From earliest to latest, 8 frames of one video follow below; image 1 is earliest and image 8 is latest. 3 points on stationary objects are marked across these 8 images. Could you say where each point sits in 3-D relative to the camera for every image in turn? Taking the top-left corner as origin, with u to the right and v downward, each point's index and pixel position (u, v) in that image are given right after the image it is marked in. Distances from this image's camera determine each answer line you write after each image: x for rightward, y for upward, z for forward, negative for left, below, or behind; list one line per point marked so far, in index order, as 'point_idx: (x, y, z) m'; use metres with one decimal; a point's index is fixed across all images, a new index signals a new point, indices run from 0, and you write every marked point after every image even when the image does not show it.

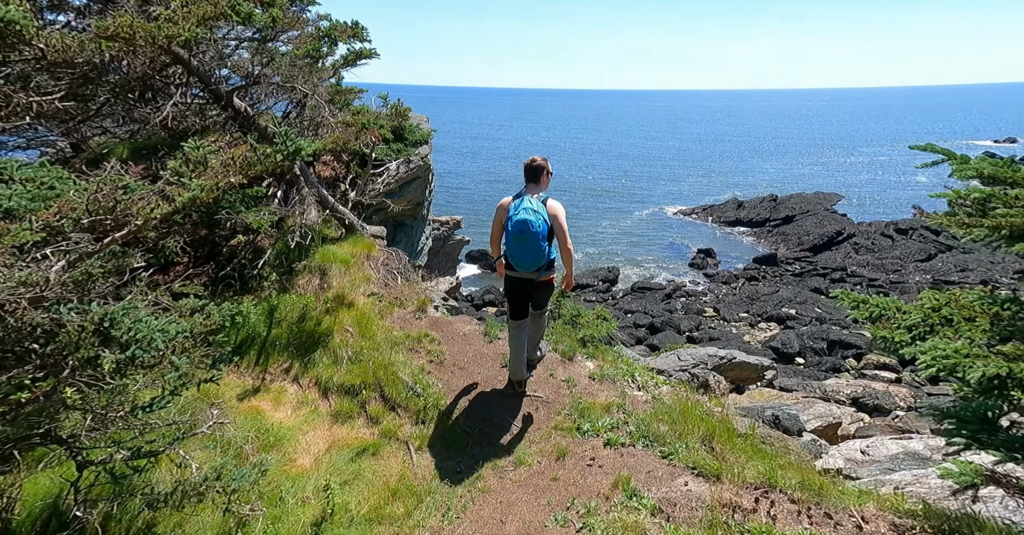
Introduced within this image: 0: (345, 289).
0: (-2.0, -0.3, +7.1) m
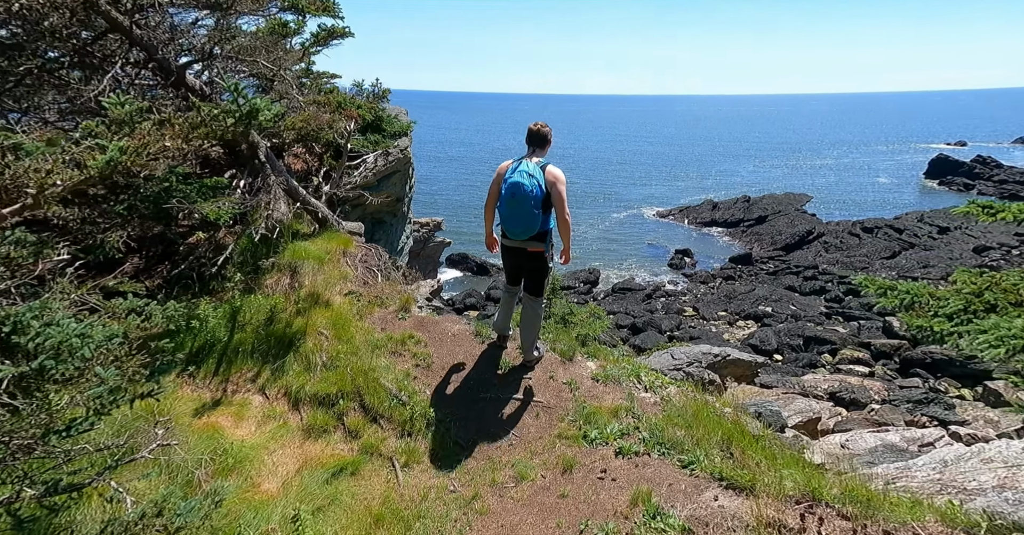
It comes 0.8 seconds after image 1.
0: (-2.0, -0.2, +6.4) m
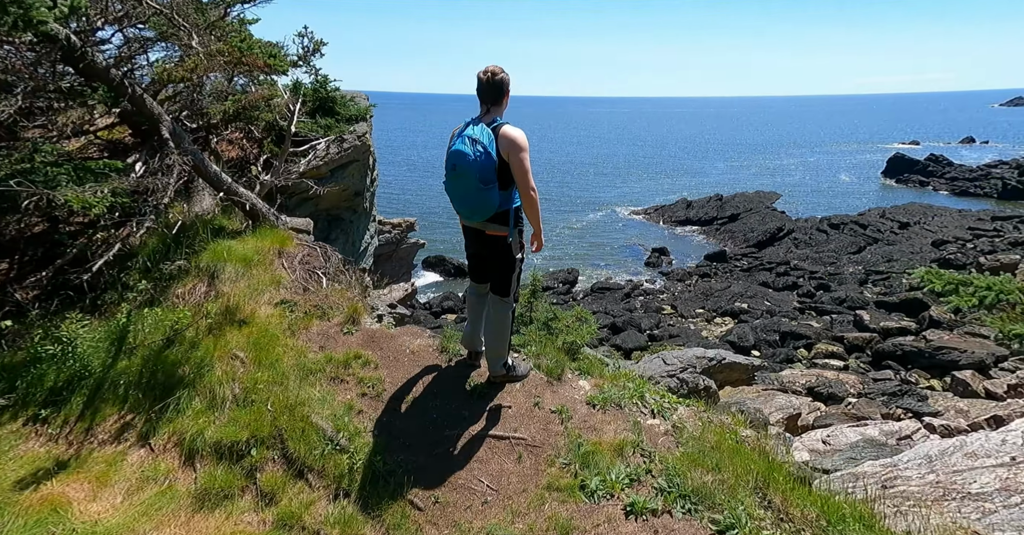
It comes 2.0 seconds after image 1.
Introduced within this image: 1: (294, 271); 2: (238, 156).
0: (-2.3, -0.3, +5.1) m
1: (-2.2, 0.0, +6.0) m
2: (-3.6, +1.4, +8.0) m
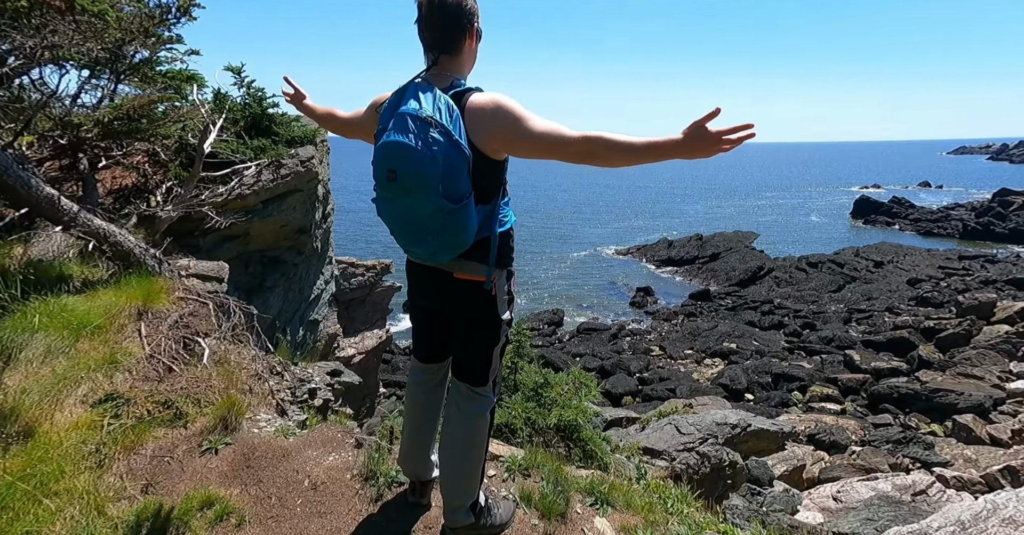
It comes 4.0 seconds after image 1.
0: (-2.4, -0.6, +3.0) m
1: (-2.3, -0.5, +3.9) m
2: (-3.9, +0.8, +6.1) m
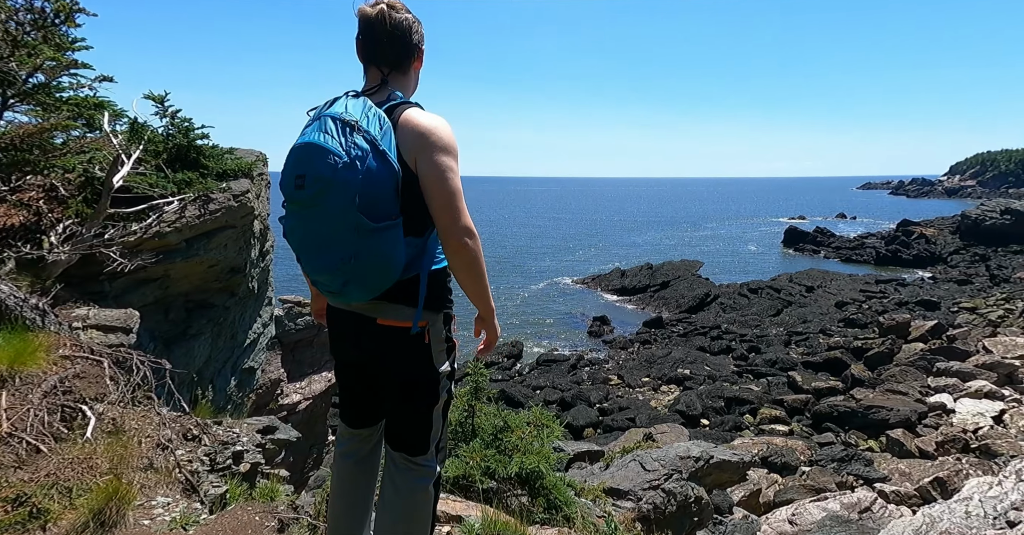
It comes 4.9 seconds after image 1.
0: (-2.6, -0.9, +2.3) m
1: (-2.6, -0.8, +3.2) m
2: (-4.3, +0.4, +5.3) m
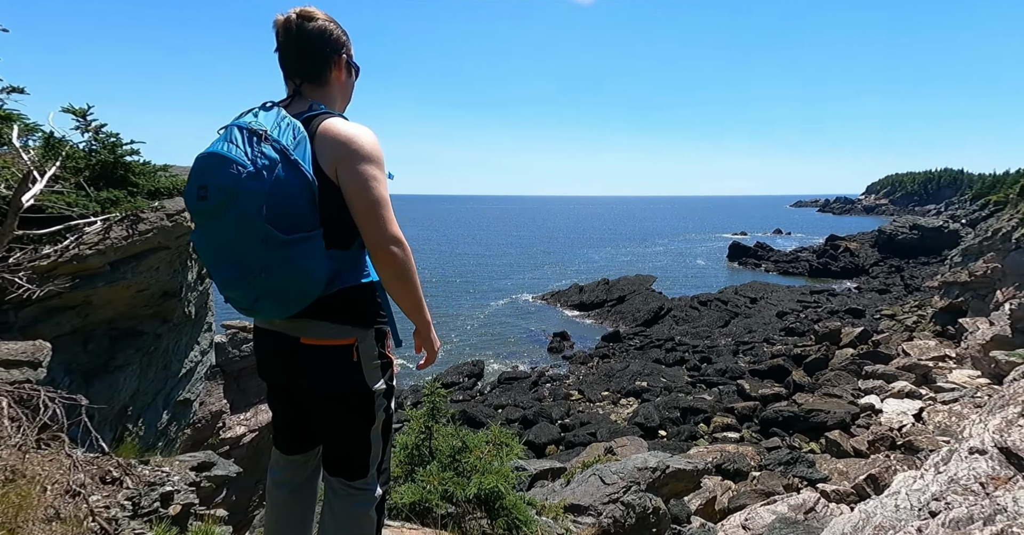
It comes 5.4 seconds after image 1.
0: (-2.8, -1.0, +1.9) m
1: (-2.8, -0.9, +2.8) m
2: (-4.7, +0.2, +4.8) m
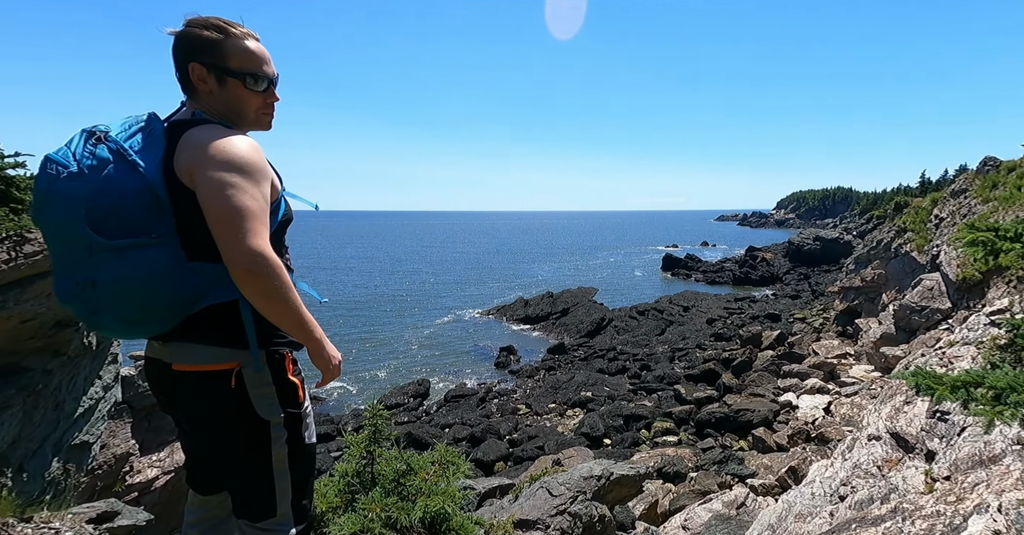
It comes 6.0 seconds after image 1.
0: (-3.0, -1.1, +1.2) m
1: (-3.1, -1.0, +2.1) m
2: (-5.2, -0.1, +3.9) m
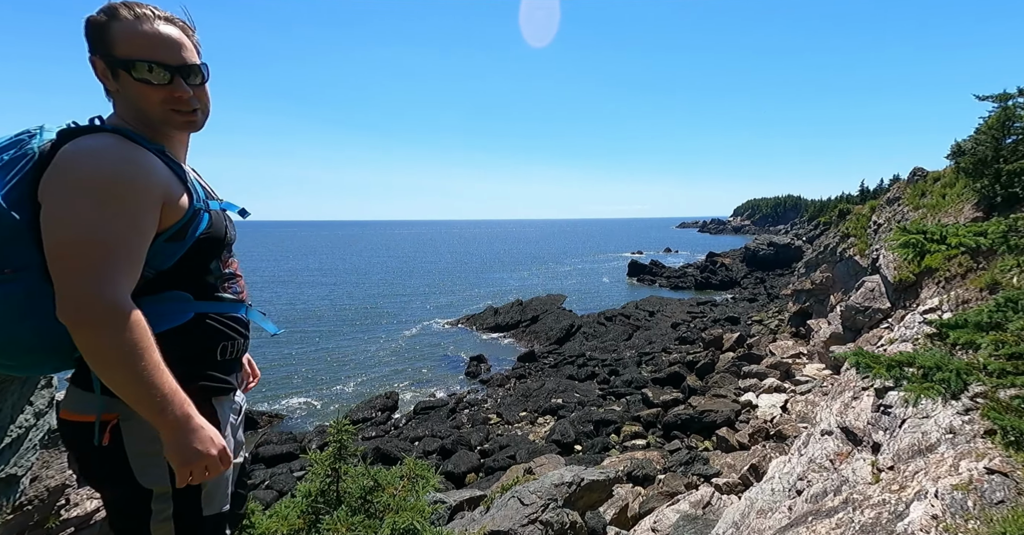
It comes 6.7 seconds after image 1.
0: (-3.0, -1.2, +0.8) m
1: (-3.2, -1.1, +1.7) m
2: (-5.4, -0.2, +3.4) m
